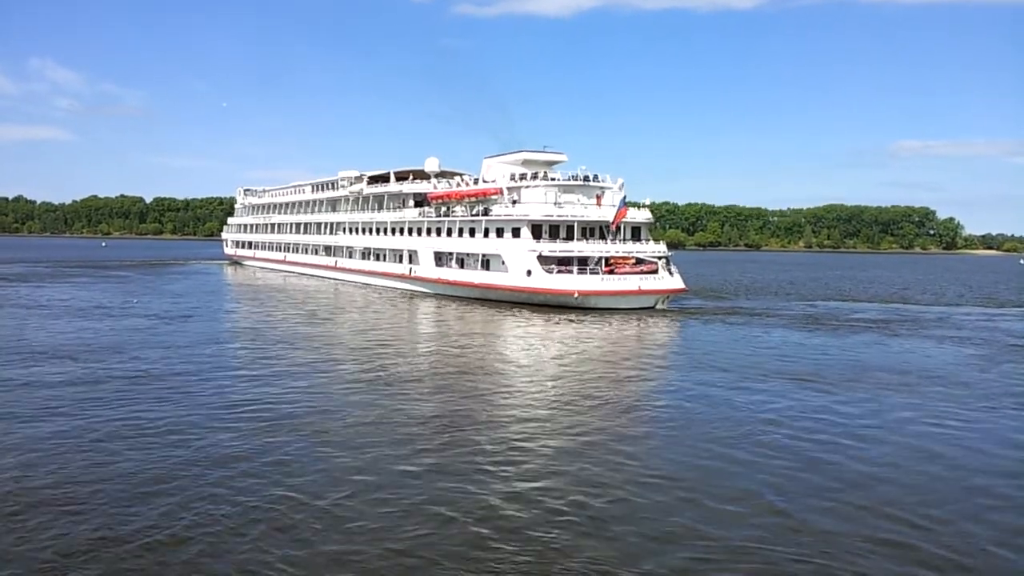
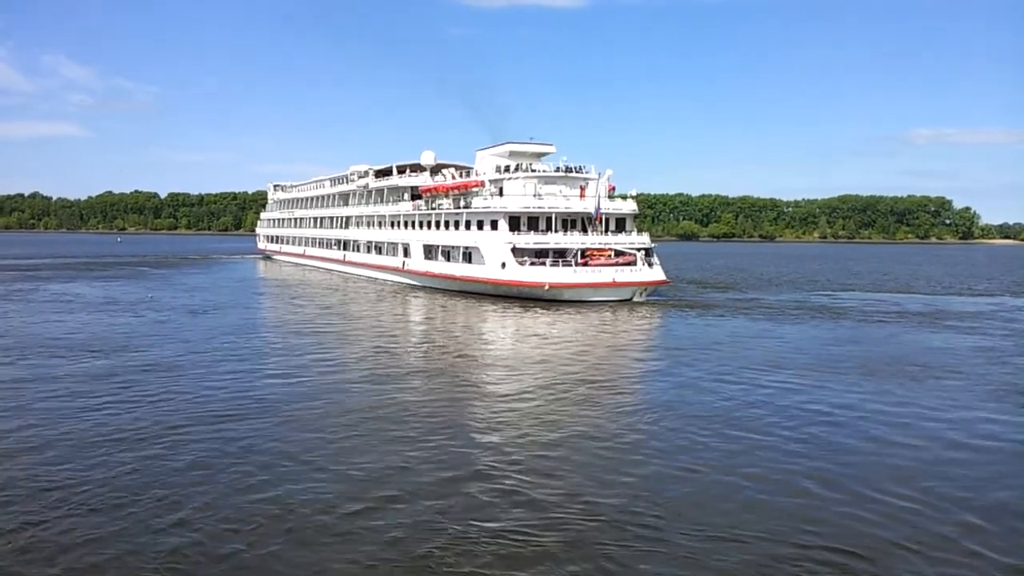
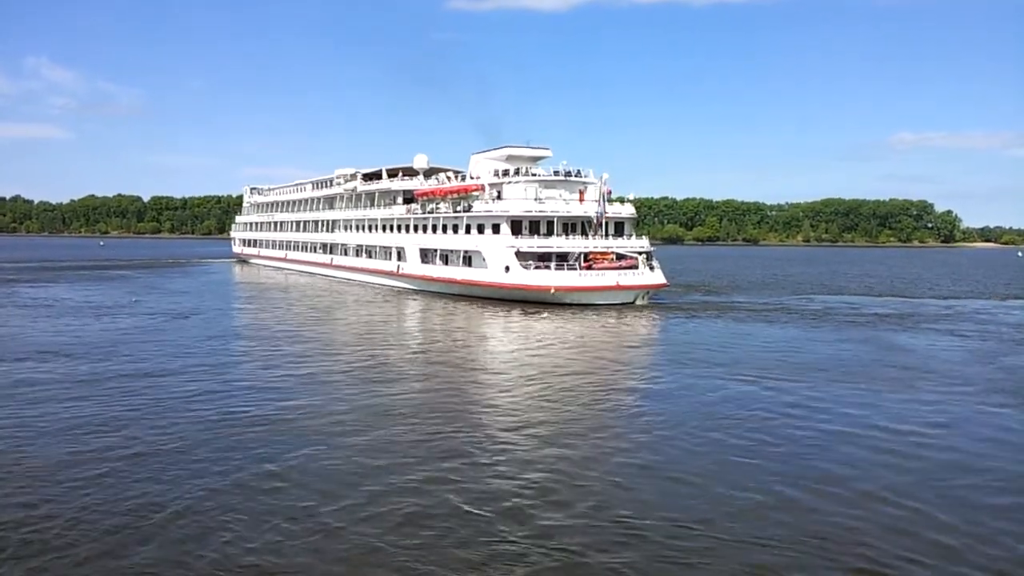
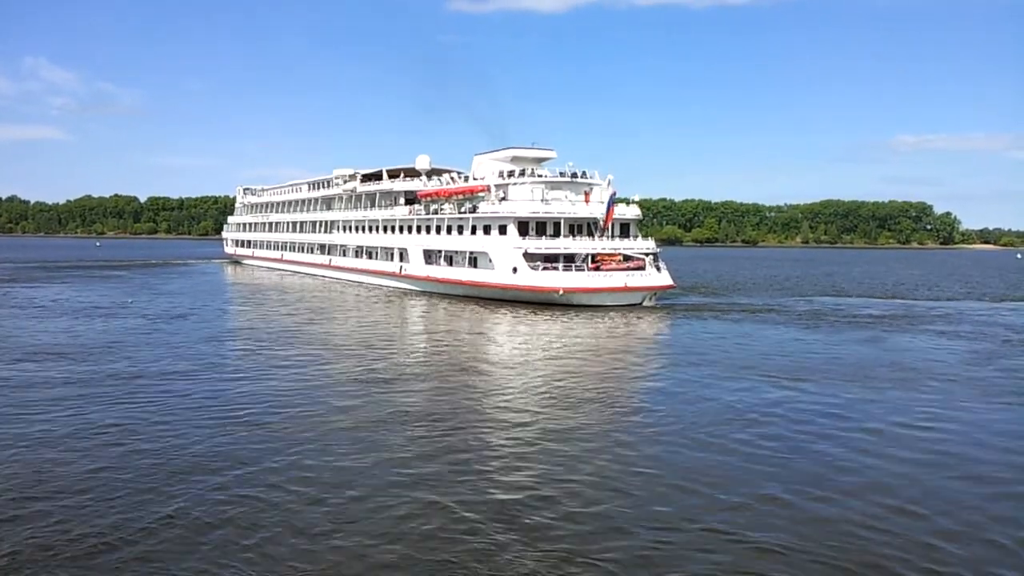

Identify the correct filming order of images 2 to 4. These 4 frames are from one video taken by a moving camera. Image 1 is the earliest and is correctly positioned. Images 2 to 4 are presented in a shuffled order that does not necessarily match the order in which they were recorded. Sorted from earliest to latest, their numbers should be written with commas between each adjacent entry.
4, 3, 2
